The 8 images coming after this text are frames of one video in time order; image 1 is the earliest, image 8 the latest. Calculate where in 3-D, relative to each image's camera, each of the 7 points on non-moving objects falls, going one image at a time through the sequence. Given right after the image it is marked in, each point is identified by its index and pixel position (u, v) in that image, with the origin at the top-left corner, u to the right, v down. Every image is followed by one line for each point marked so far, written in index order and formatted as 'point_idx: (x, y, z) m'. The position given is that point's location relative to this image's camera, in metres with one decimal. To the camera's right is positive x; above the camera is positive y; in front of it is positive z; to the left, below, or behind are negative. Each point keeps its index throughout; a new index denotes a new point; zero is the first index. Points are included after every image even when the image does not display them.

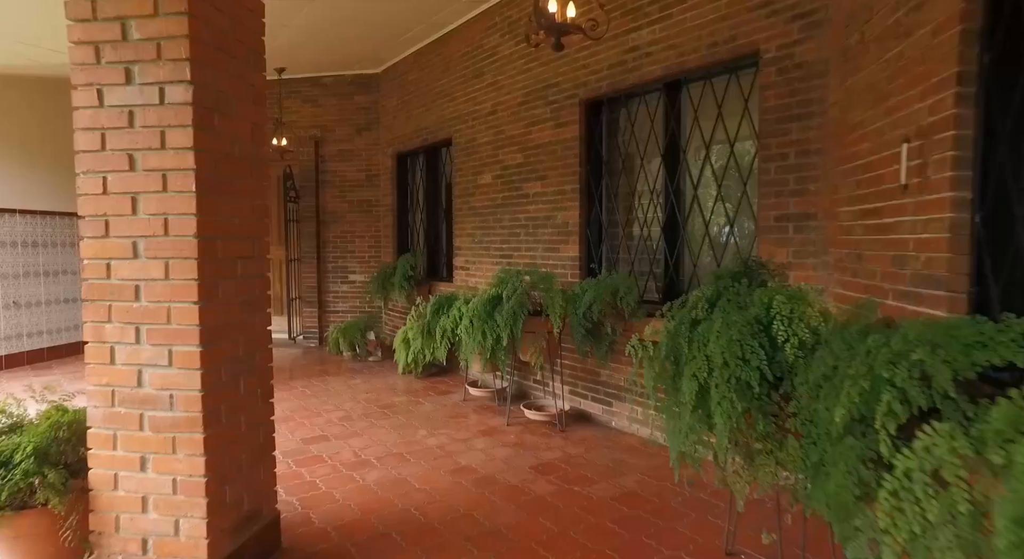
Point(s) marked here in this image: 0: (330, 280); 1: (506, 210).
0: (-2.2, 0.0, +7.1) m
1: (-0.1, +0.5, +4.8) m
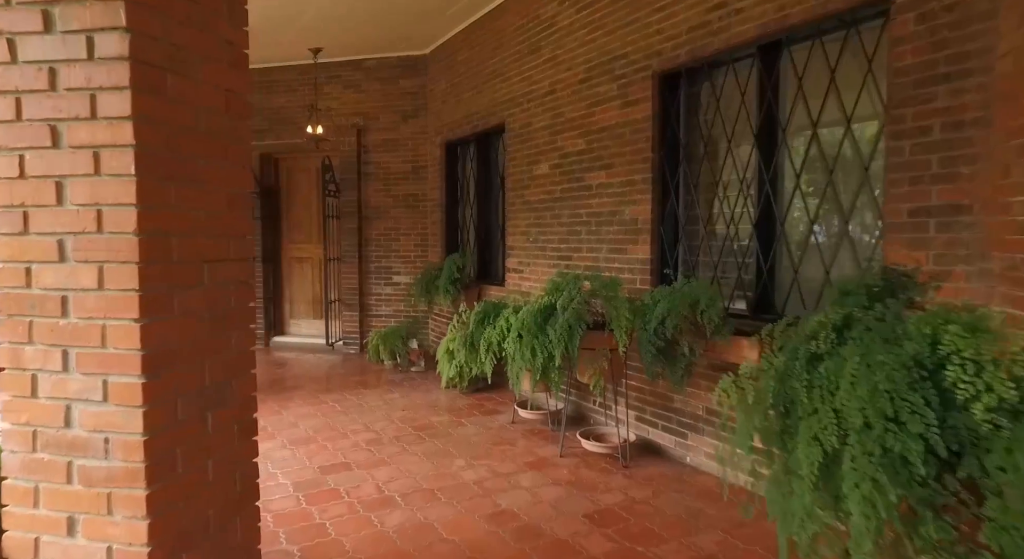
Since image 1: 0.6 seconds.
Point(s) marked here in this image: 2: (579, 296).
0: (-1.5, 0.0, +6.8) m
1: (+0.4, +0.5, +4.2) m
2: (+0.3, -0.1, +3.1) m
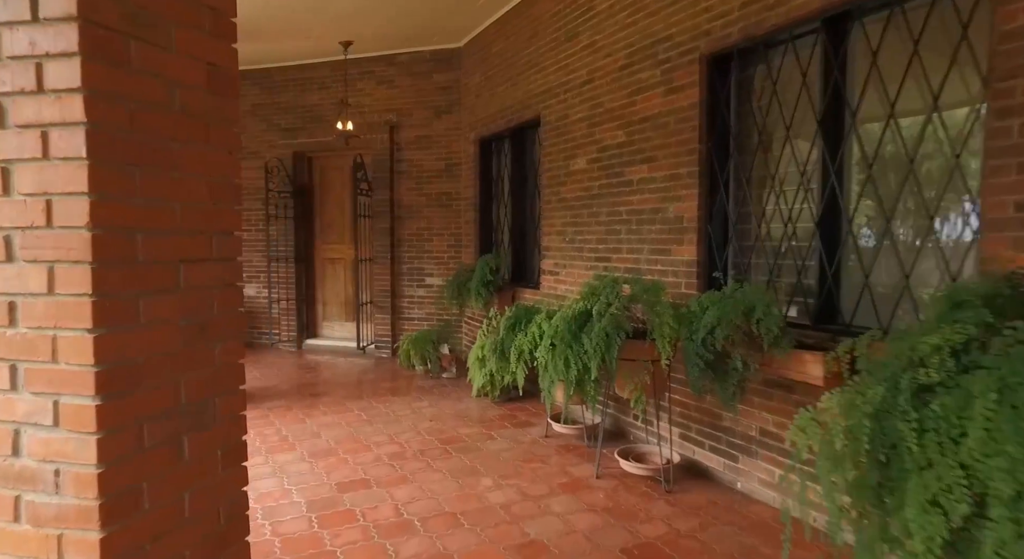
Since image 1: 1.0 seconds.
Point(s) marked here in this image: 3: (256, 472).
0: (-1.1, 0.0, +6.6) m
1: (+0.6, +0.5, +3.9) m
2: (+0.5, -0.1, +2.8) m
3: (-1.3, -1.0, +3.2) m
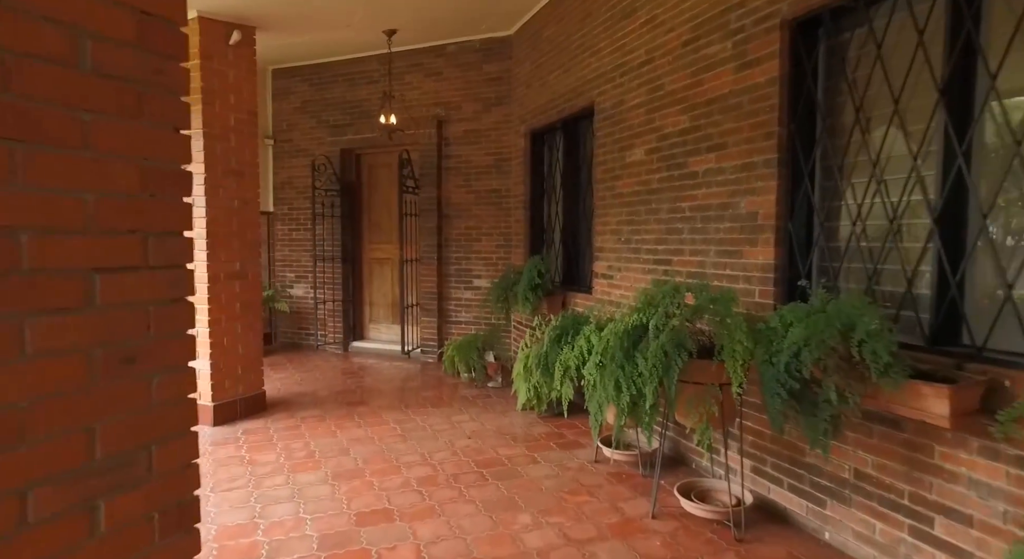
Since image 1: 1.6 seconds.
0: (-0.6, -0.1, +6.3) m
1: (+0.8, +0.5, +3.5) m
2: (+0.6, -0.1, +2.4) m
3: (-1.1, -1.0, +2.9) m
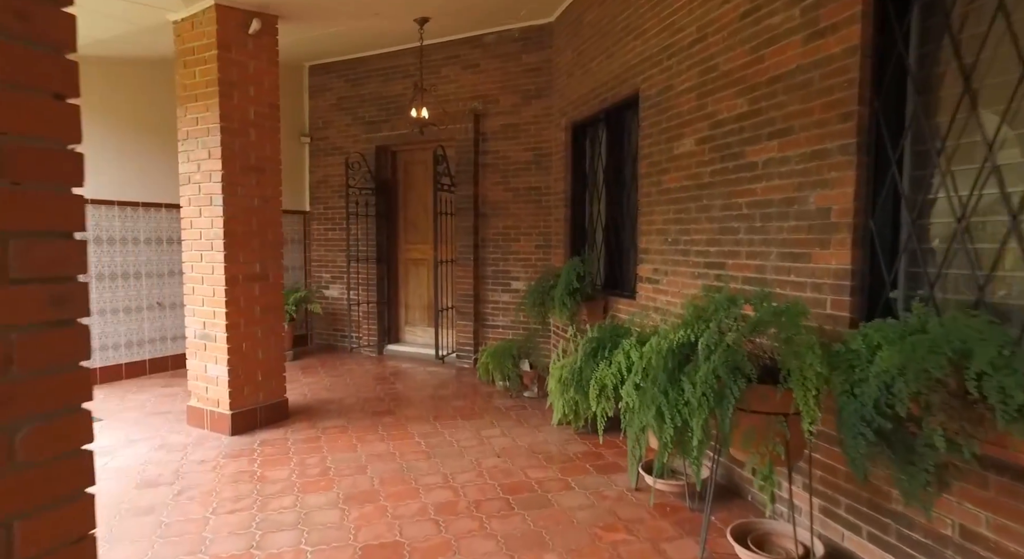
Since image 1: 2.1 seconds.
0: (-0.2, -0.1, +6.0) m
1: (+1.0, +0.4, +3.1) m
2: (+0.7, -0.2, +2.0) m
3: (-1.0, -1.0, +2.6) m
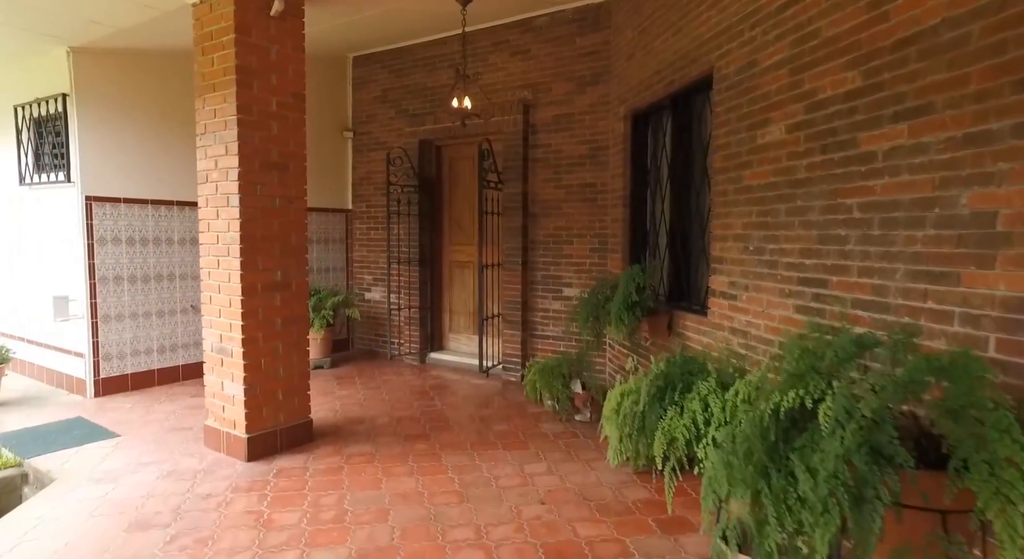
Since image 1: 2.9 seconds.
0: (+0.2, -0.1, +5.5) m
1: (+1.2, +0.3, +2.4) m
2: (+0.8, -0.2, +1.4) m
3: (-0.8, -1.1, +2.2) m
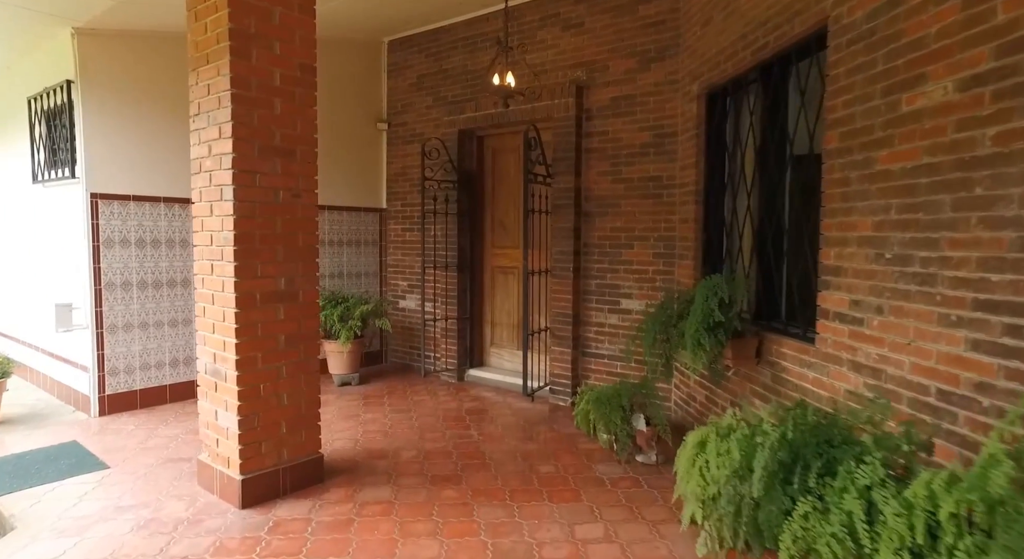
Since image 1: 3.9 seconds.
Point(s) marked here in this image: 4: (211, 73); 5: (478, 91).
0: (+0.6, -0.2, +4.7) m
1: (+1.3, +0.3, +1.7) m
2: (+0.9, -0.3, +0.7) m
3: (-0.7, -1.1, +1.6) m
4: (-1.4, +1.0, +2.9) m
5: (-0.3, +1.6, +5.3) m
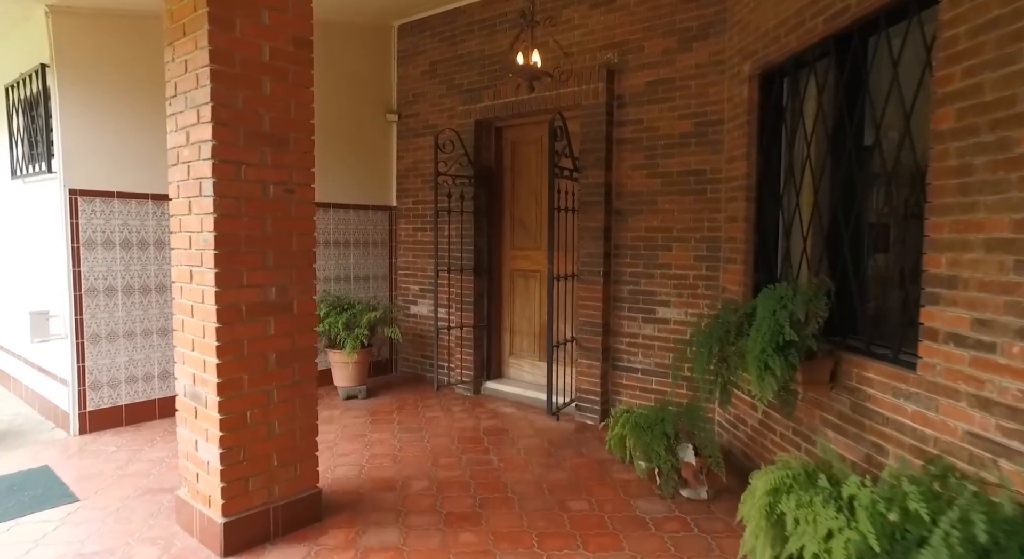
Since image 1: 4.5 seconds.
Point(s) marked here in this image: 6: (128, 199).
0: (+0.8, -0.2, +4.3) m
1: (+1.4, +0.2, +1.2) m
2: (+0.9, -0.3, +0.2) m
3: (-0.6, -1.2, +1.1) m
4: (-1.3, +0.9, +2.5) m
5: (-0.1, +1.6, +4.9) m
6: (-2.5, +0.5, +4.0) m
